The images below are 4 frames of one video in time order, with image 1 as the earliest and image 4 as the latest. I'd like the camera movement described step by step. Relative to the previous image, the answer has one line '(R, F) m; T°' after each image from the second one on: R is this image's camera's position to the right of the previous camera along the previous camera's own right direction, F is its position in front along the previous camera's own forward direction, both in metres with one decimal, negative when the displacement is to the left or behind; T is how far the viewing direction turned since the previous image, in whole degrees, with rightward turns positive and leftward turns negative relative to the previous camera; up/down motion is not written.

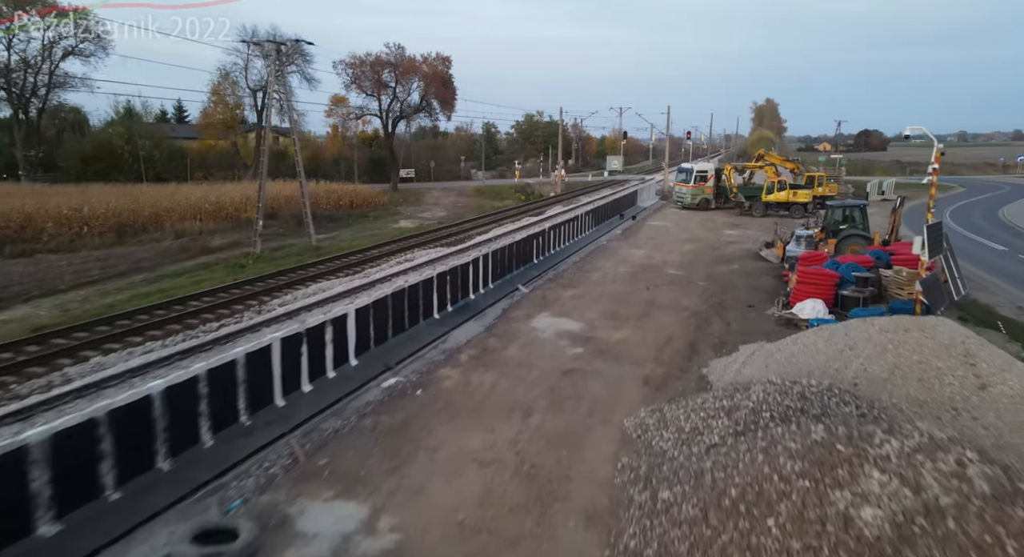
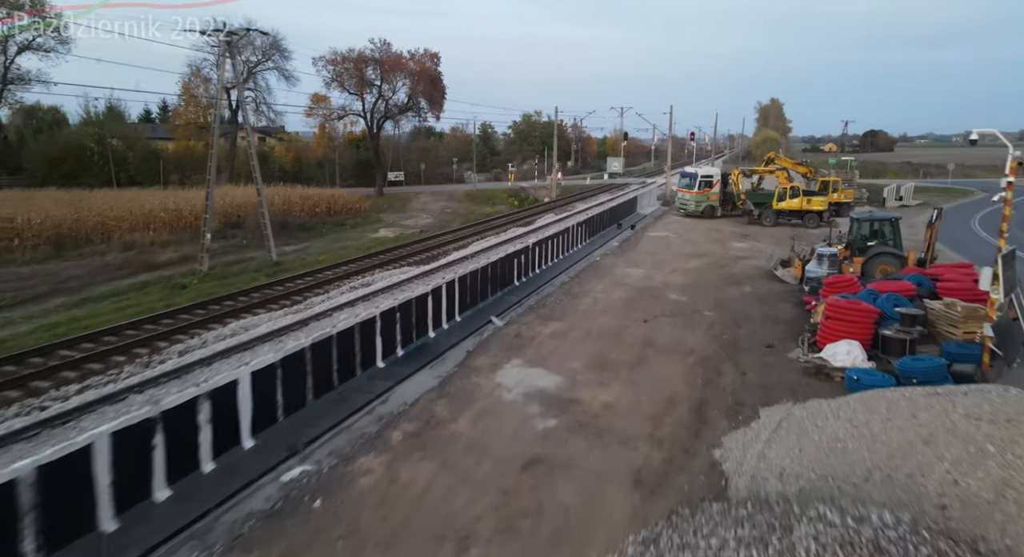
(+0.7, +2.5) m; 0°
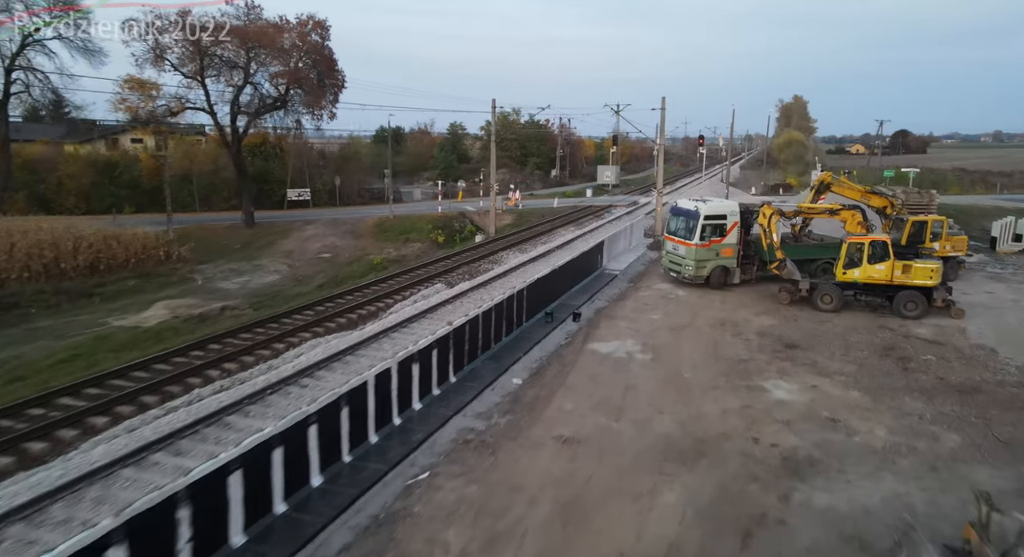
(+4.4, +12.9) m; -1°
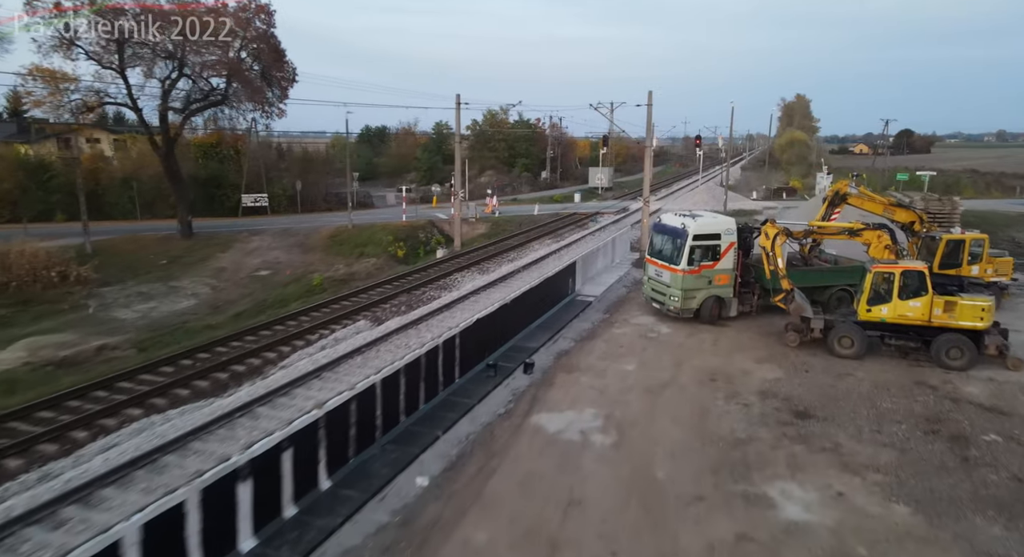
(+1.4, +3.4) m; 0°
